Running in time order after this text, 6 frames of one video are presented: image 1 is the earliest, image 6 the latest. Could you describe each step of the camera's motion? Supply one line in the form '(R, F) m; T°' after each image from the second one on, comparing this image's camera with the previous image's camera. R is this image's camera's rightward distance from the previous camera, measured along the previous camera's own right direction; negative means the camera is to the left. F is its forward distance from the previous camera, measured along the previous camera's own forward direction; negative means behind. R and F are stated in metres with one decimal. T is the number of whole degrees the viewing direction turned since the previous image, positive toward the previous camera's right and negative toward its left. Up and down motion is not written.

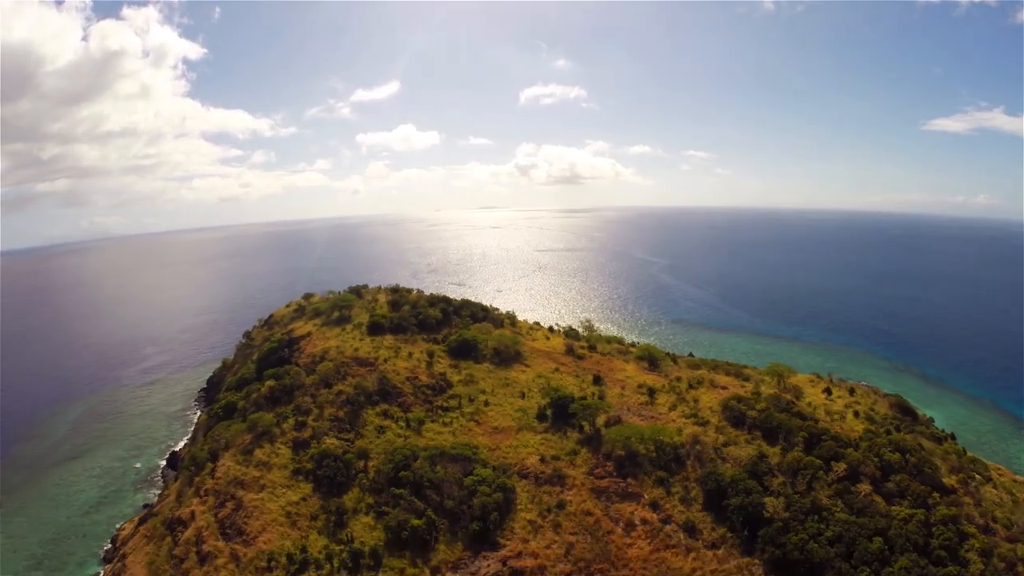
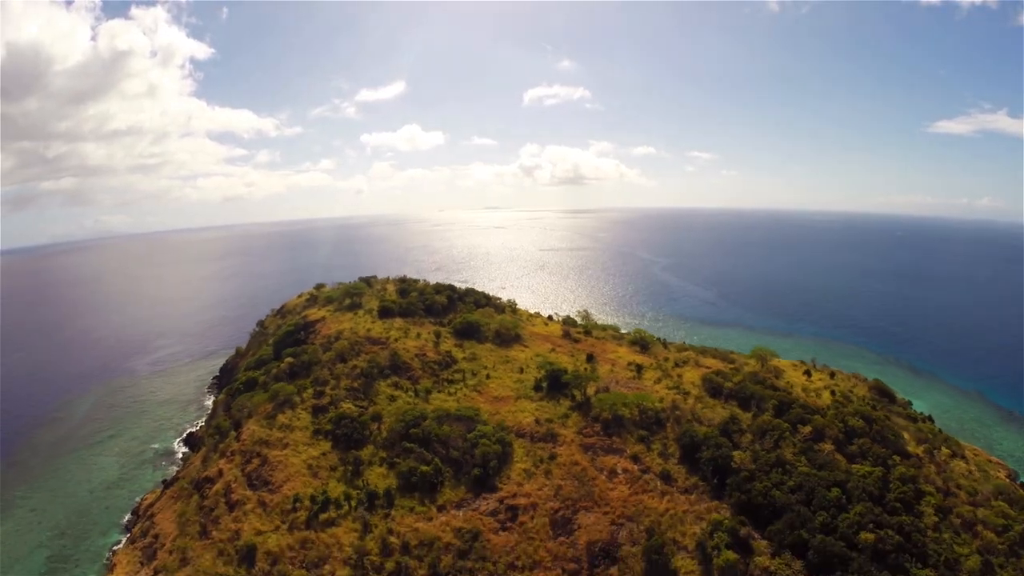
(+0.3, -3.4) m; 0°
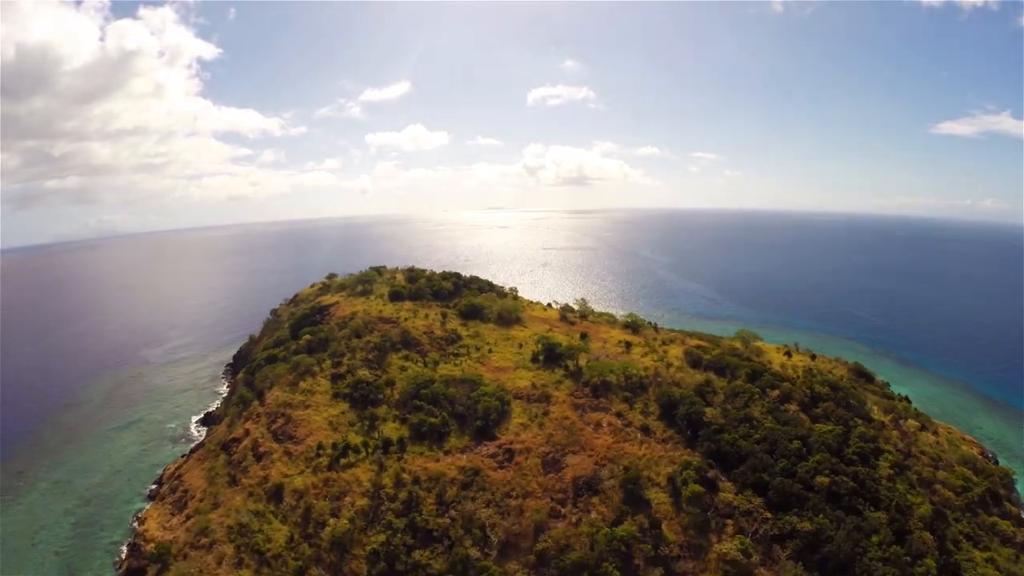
(+0.4, -3.8) m; 0°
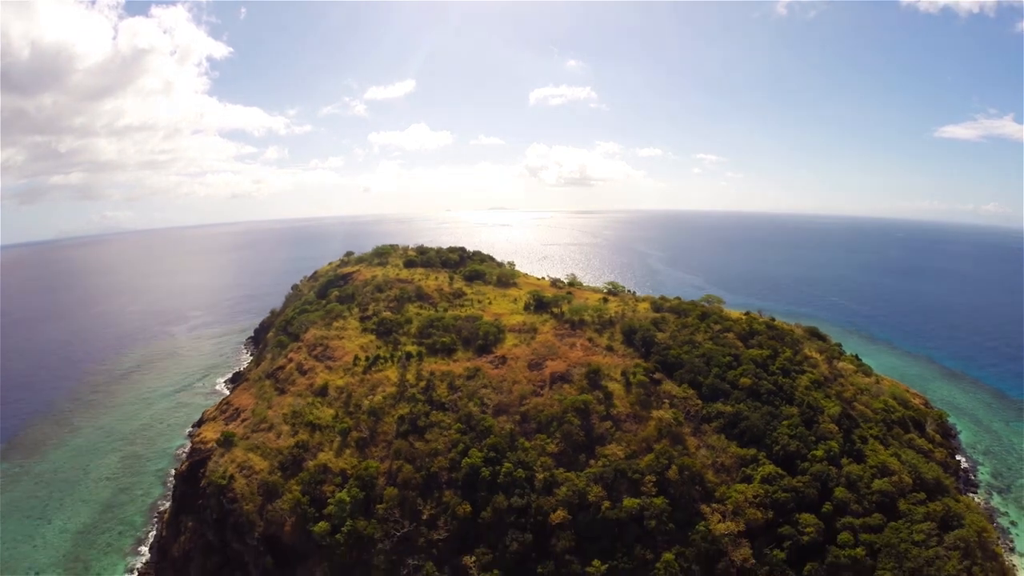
(+0.7, -8.9) m; 0°
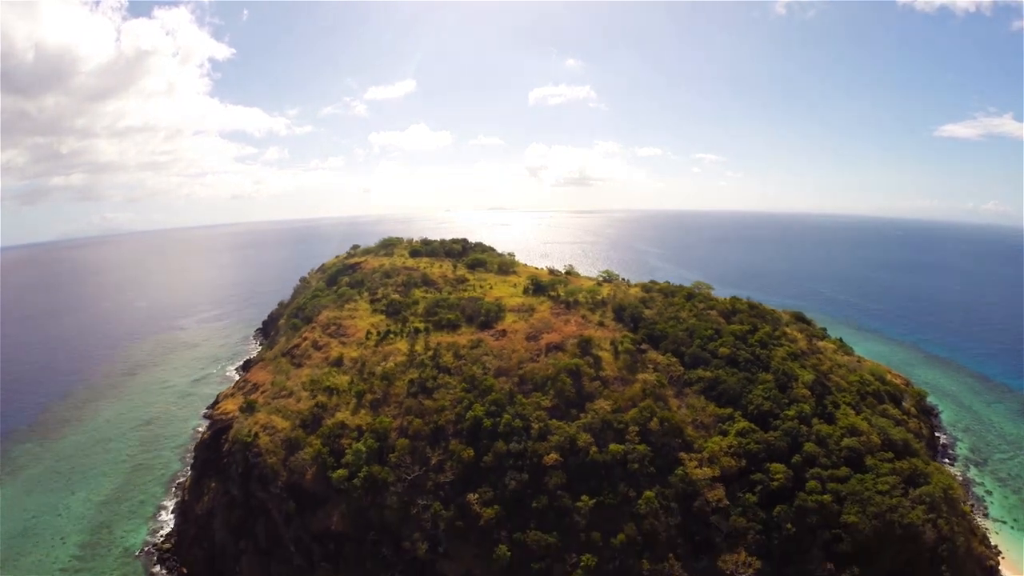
(+0.1, -3.6) m; 0°
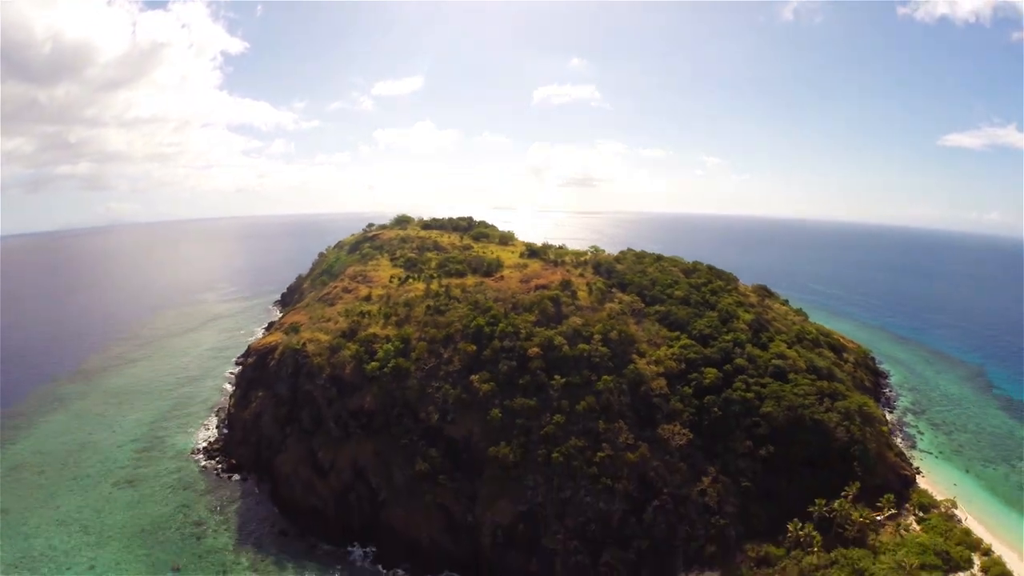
(+0.6, -10.3) m; 0°
